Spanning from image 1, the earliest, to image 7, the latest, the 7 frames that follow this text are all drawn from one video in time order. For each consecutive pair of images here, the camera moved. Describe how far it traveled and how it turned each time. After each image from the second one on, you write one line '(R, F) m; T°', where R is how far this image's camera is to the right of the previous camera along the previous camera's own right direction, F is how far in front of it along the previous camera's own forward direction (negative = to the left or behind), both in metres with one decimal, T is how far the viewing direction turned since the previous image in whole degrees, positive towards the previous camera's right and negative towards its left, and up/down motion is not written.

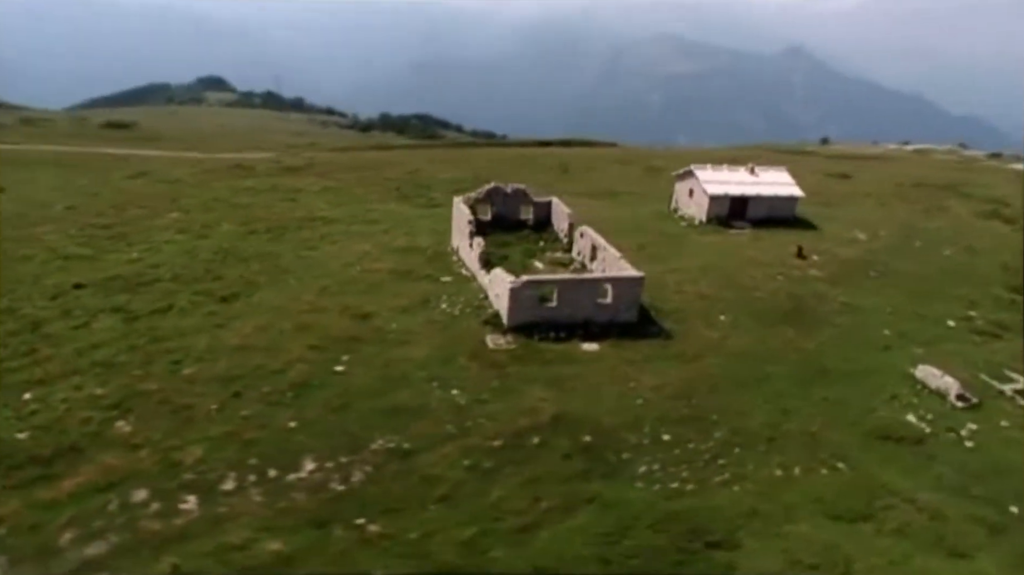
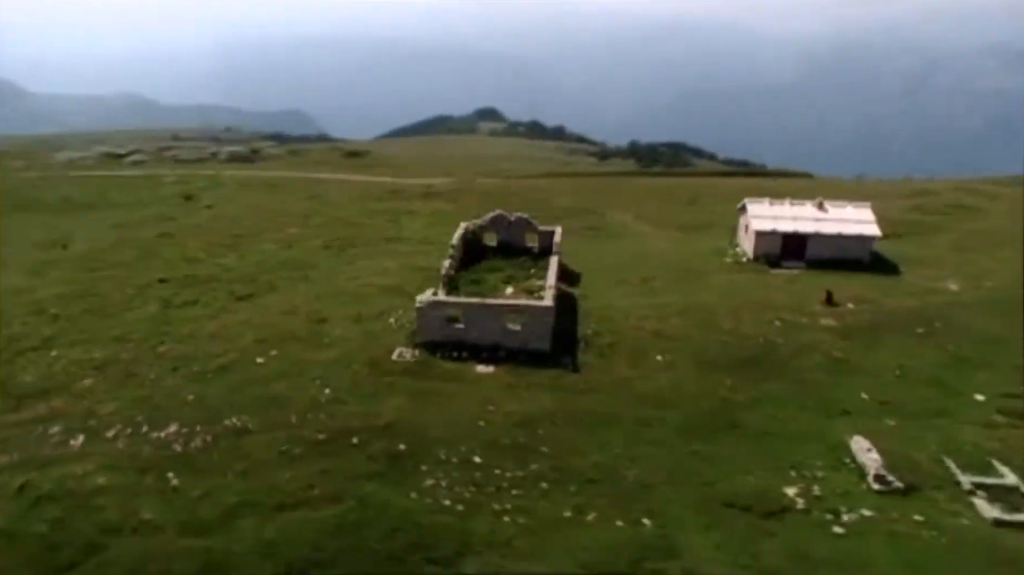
(+8.9, +1.3) m; -21°
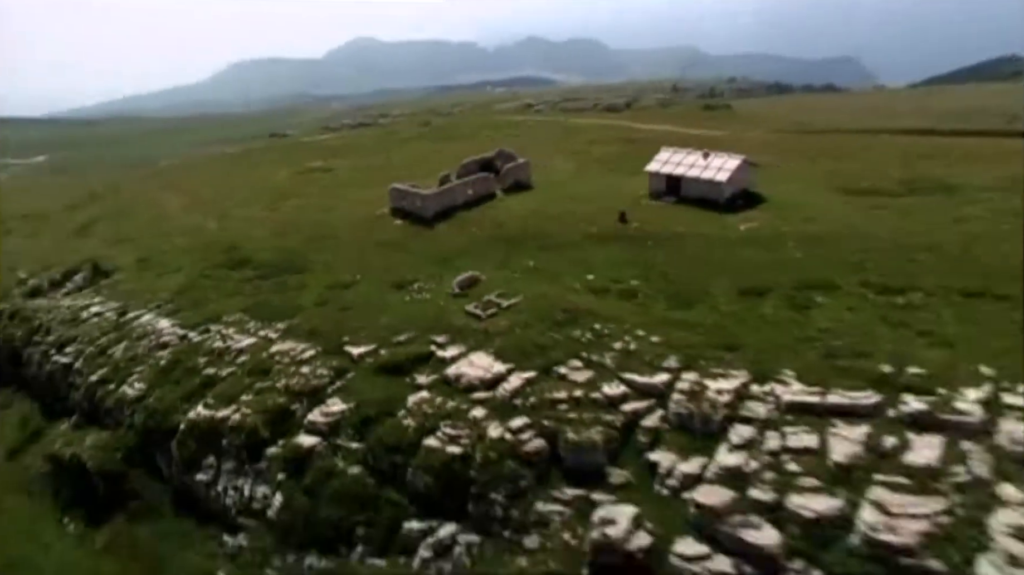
(+27.4, -6.6) m; -39°
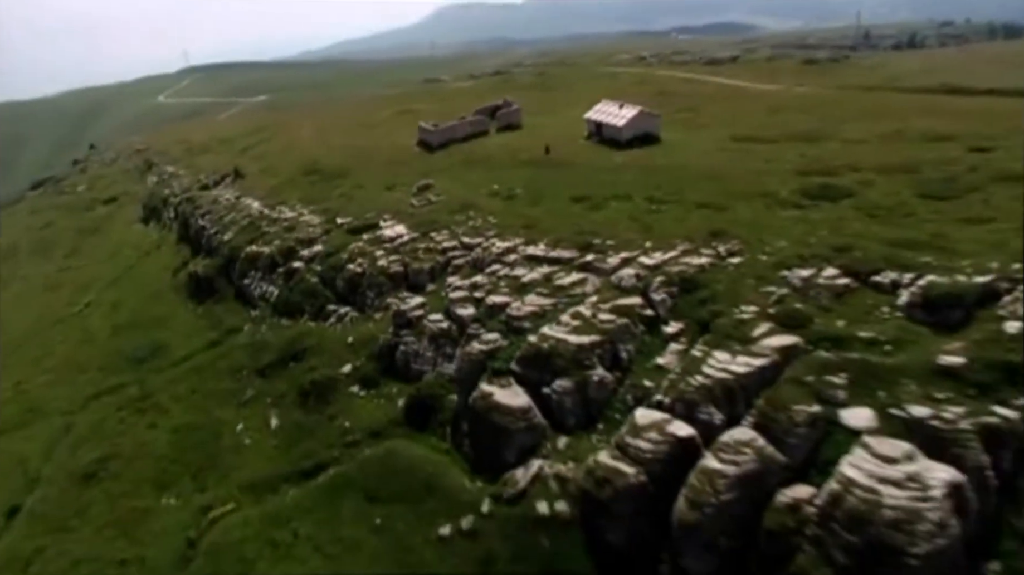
(+16.2, -14.0) m; -15°
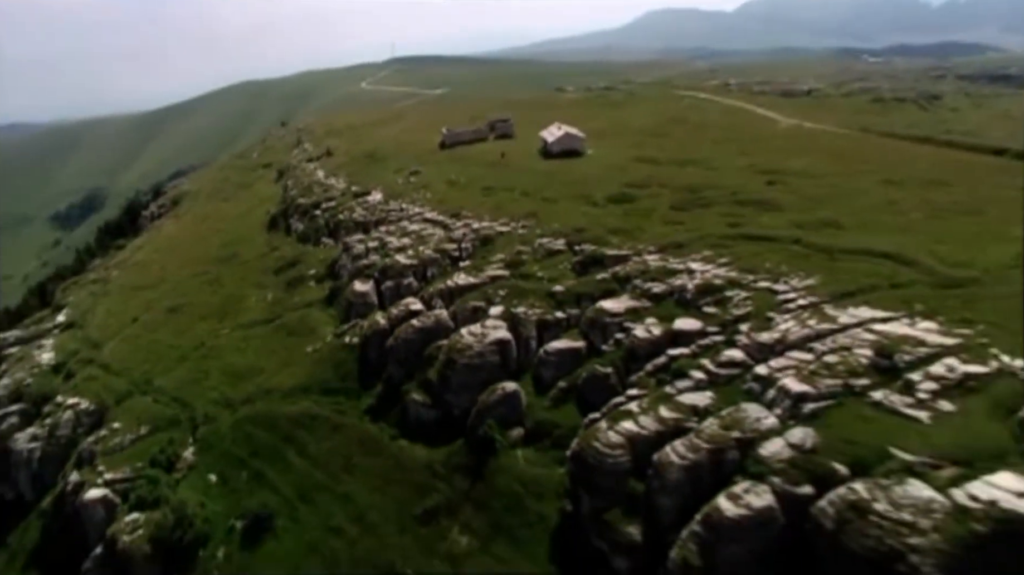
(+22.5, -18.7) m; -15°
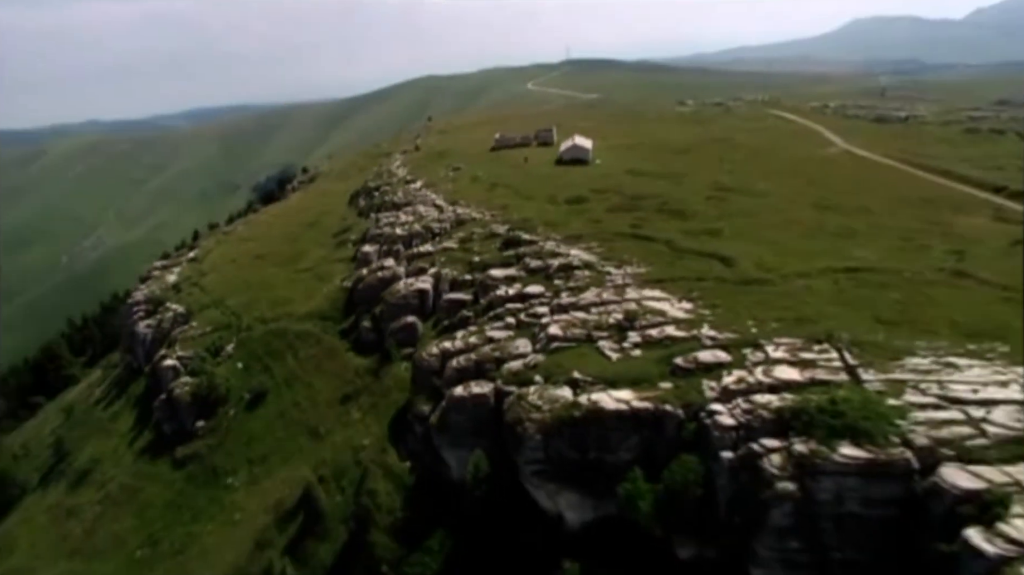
(+19.7, -13.7) m; -14°
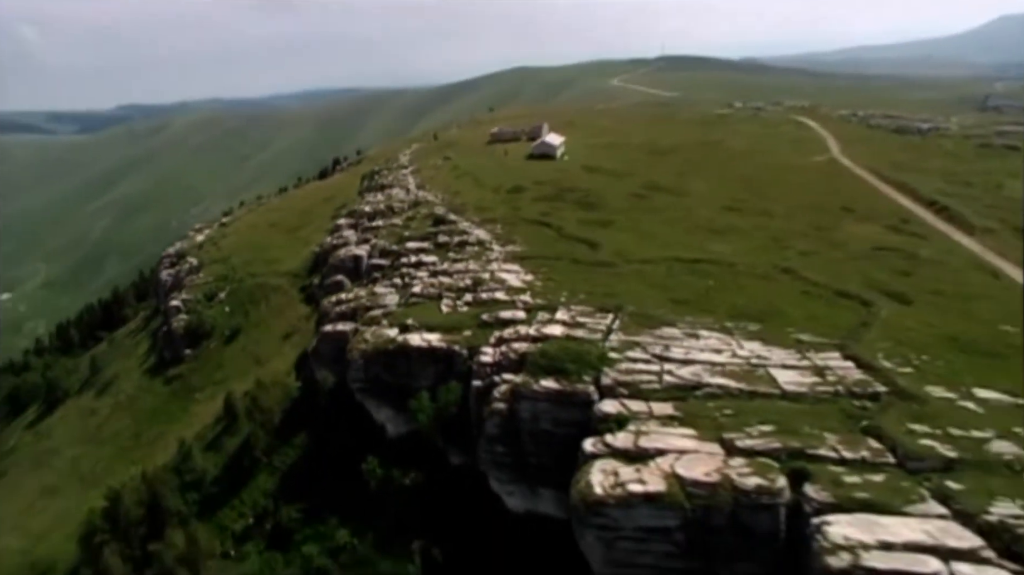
(+17.2, -10.3) m; -8°
